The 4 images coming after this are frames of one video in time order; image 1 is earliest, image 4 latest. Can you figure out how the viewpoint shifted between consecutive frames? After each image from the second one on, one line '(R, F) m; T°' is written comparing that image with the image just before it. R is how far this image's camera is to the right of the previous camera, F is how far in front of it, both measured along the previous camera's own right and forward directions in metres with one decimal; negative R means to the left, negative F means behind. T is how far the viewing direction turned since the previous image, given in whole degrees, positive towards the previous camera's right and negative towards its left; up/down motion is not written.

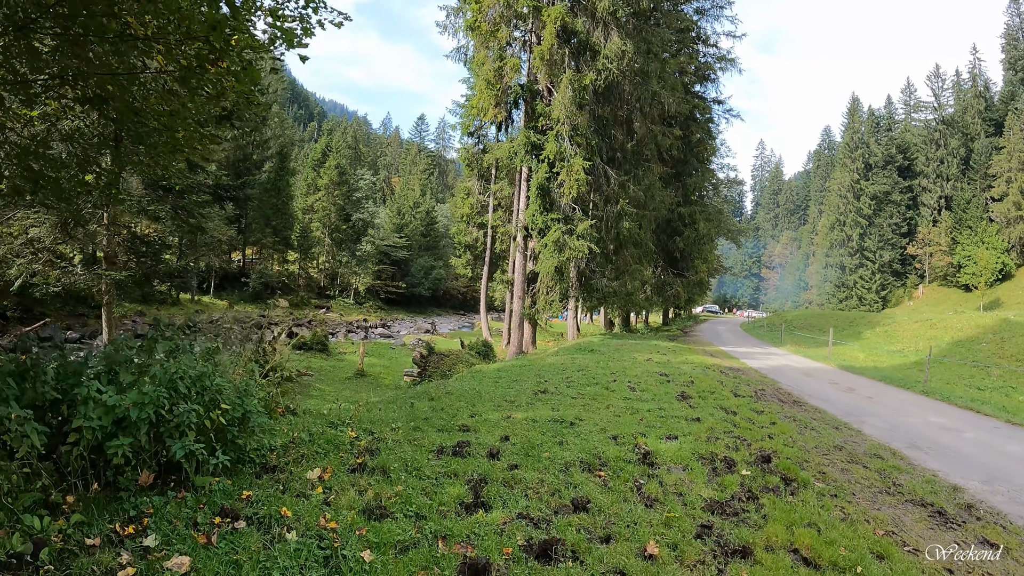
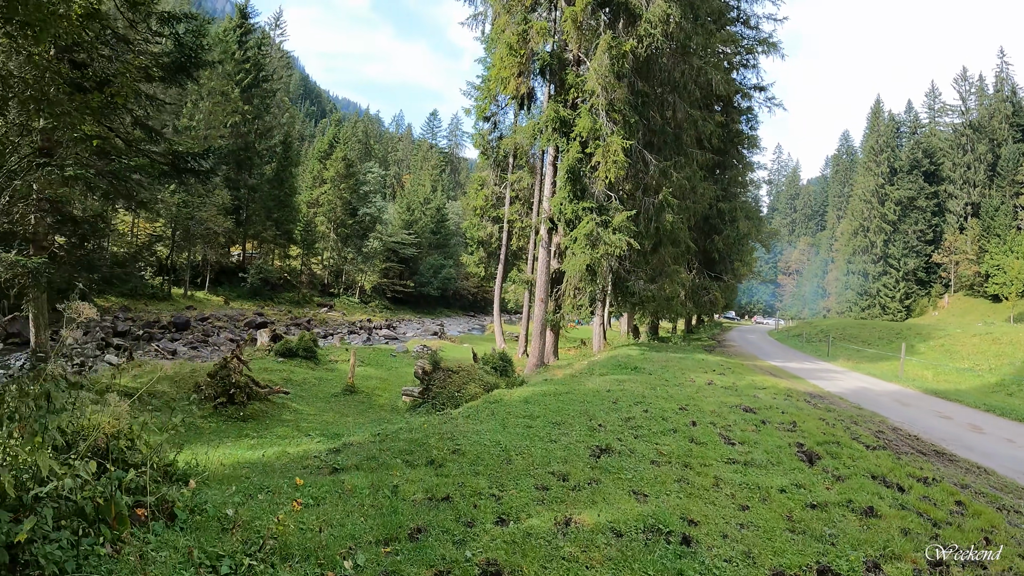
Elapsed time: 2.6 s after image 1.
(-0.4, +2.6) m; -1°
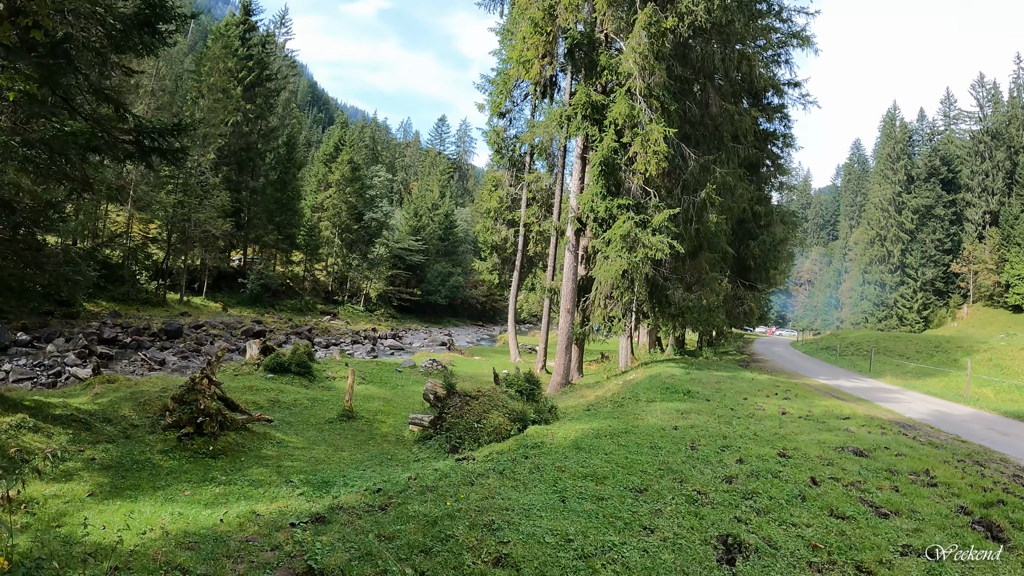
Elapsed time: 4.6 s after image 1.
(-0.5, +1.7) m; -1°
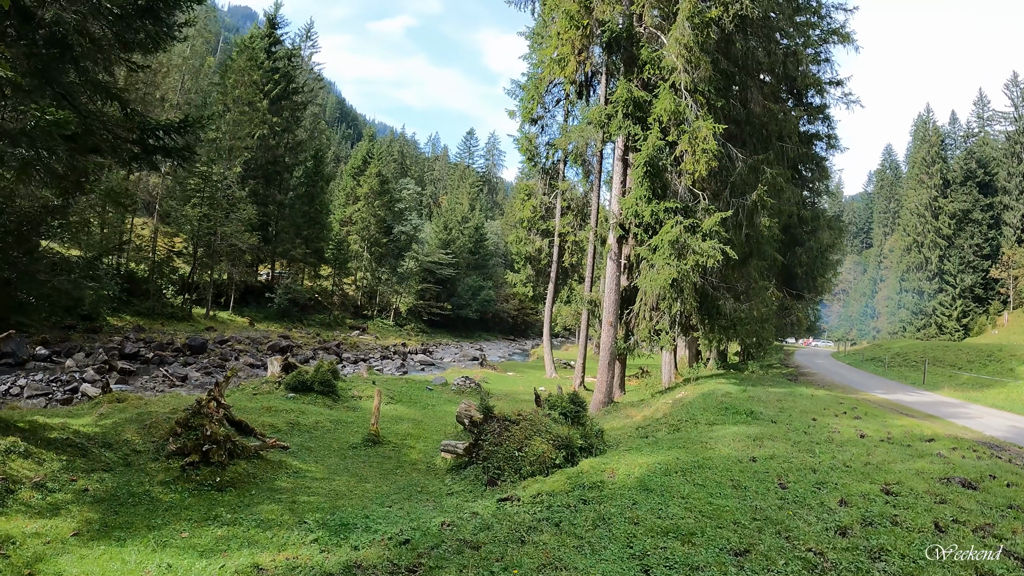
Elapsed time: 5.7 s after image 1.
(-0.2, +0.8) m; -3°
